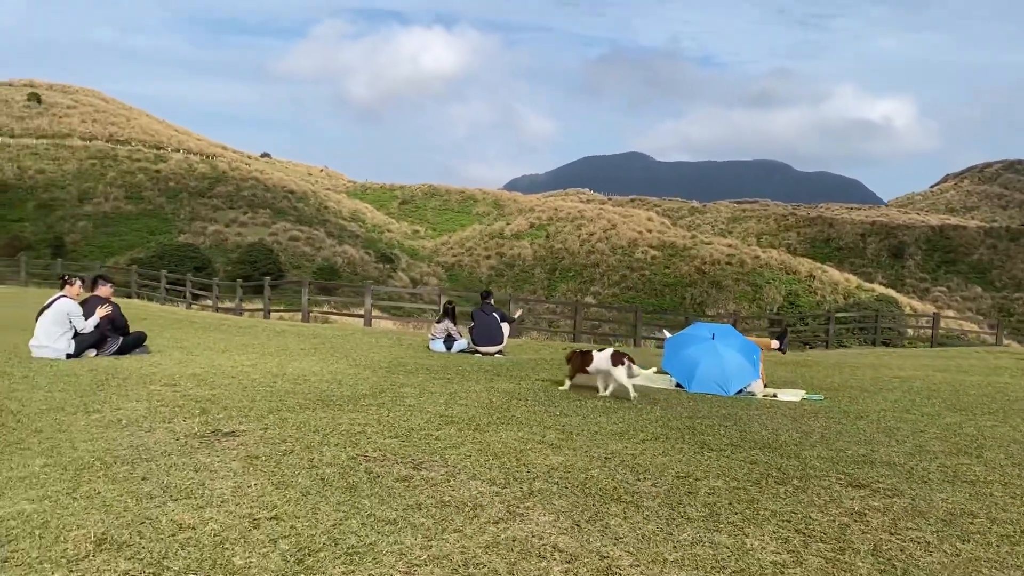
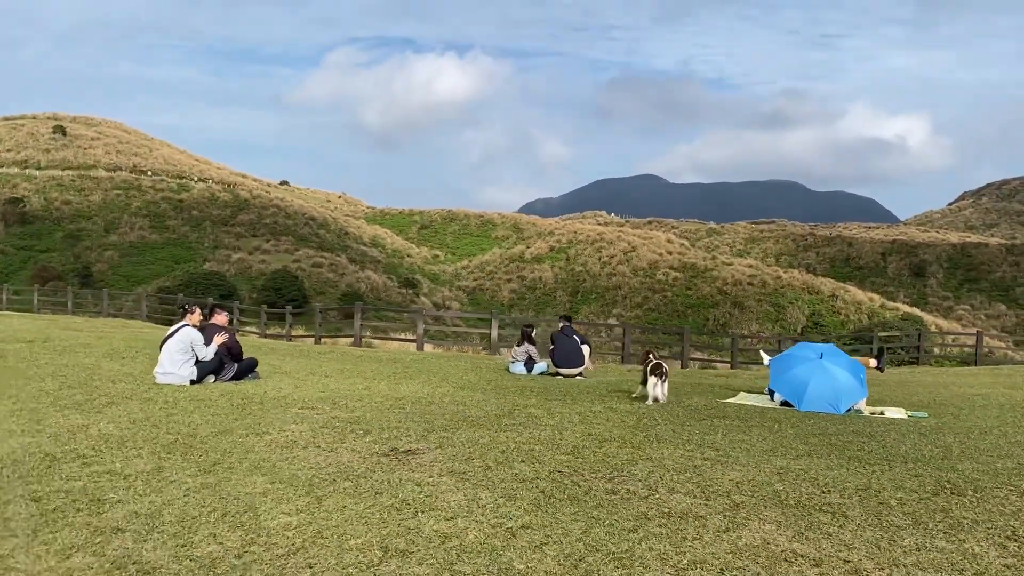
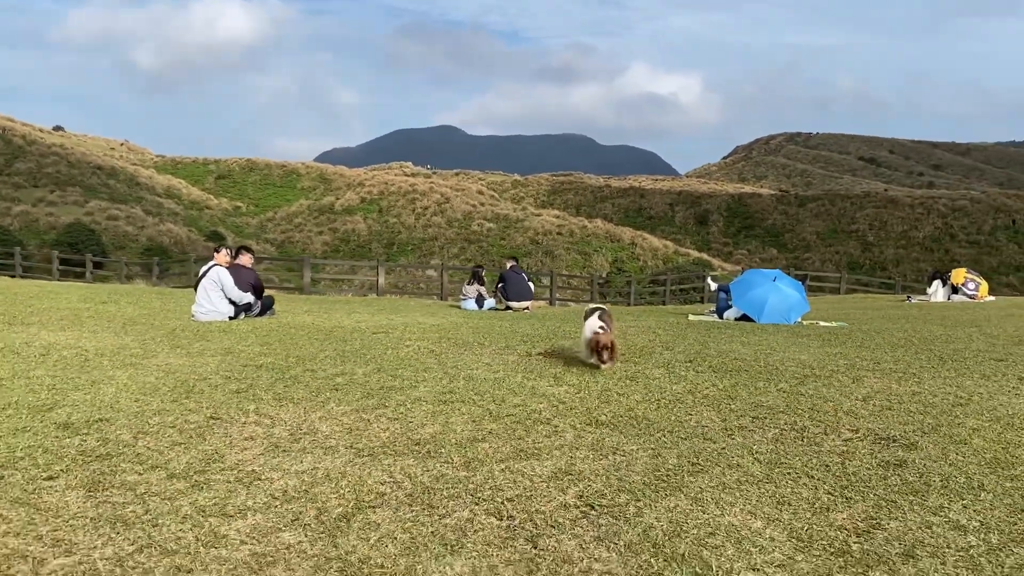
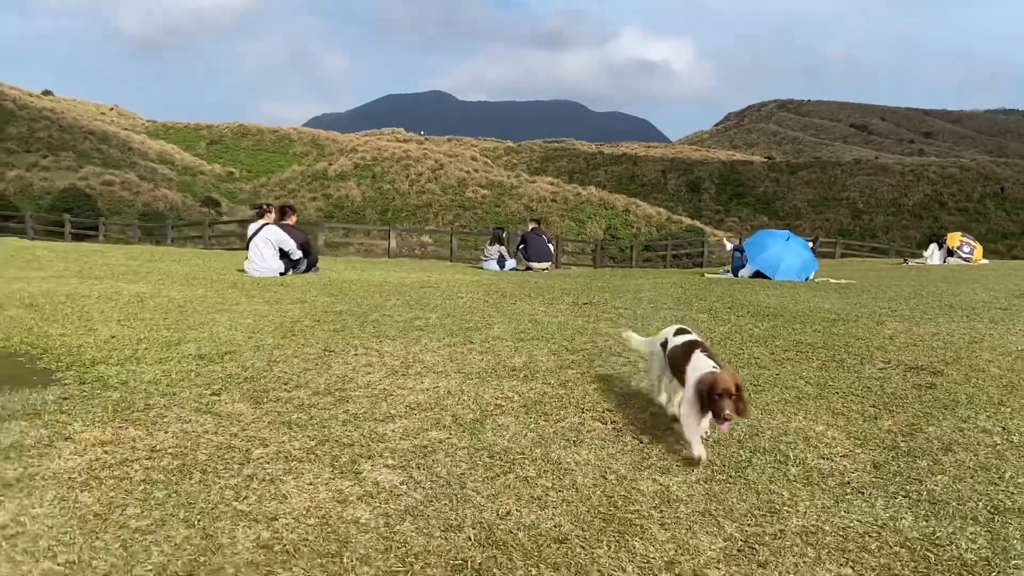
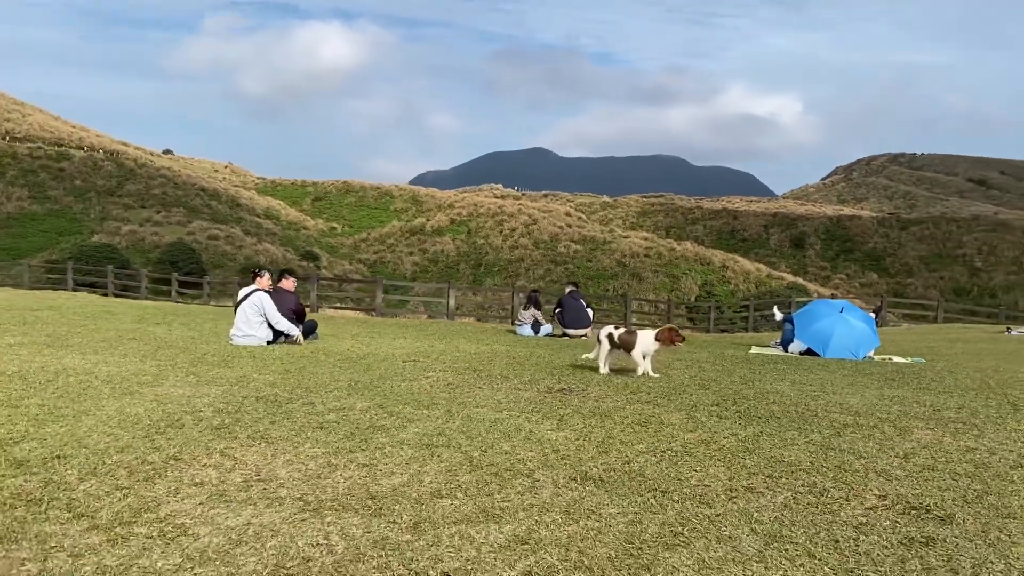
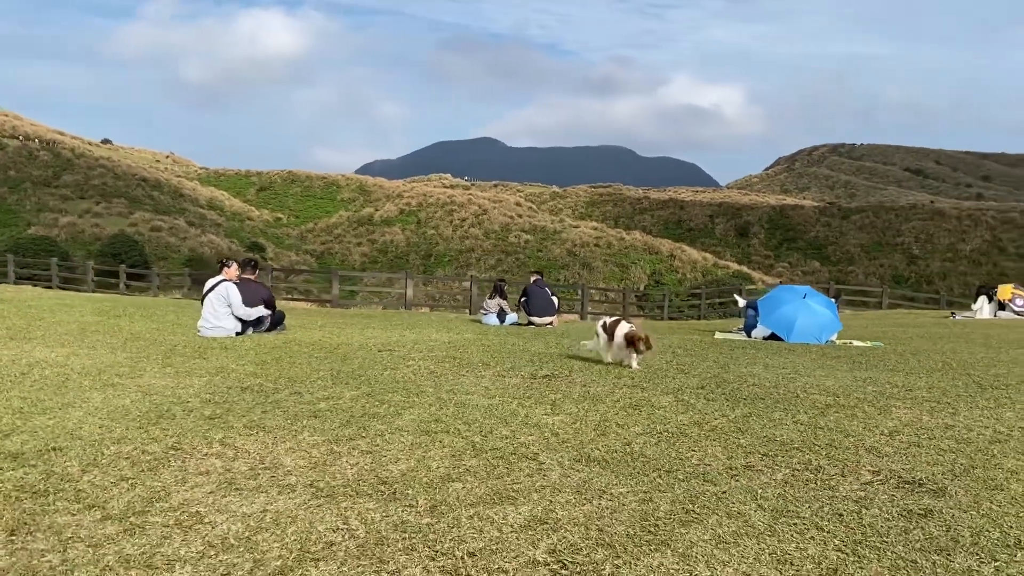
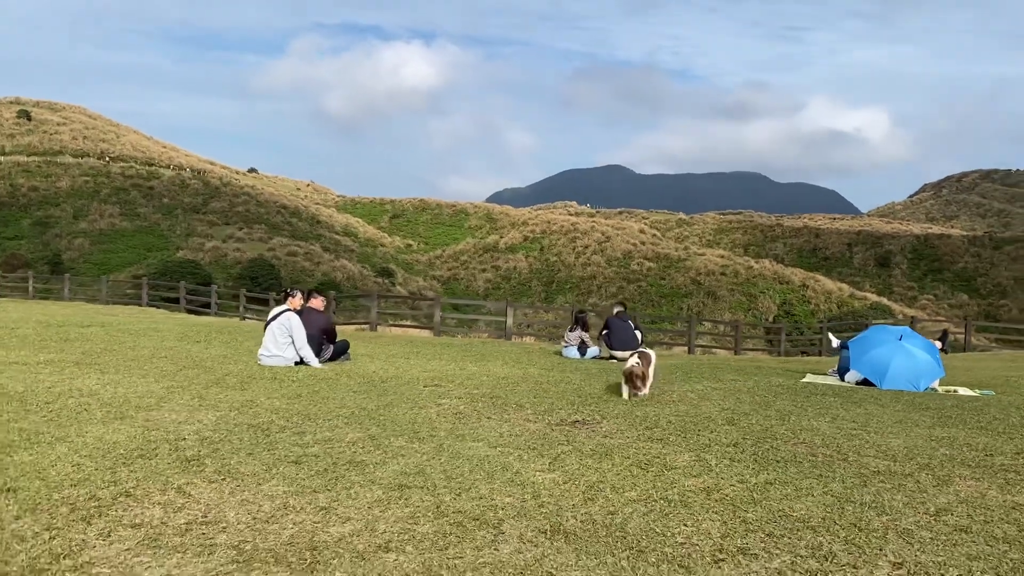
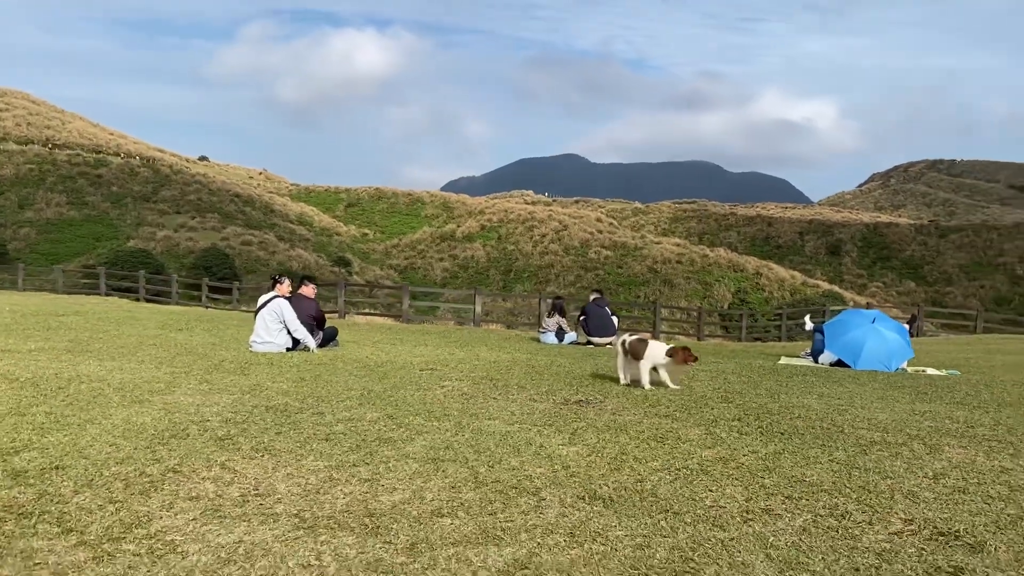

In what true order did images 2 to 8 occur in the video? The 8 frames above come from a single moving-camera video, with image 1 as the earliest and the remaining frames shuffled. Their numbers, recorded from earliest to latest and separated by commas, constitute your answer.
2, 7, 8, 5, 6, 3, 4
